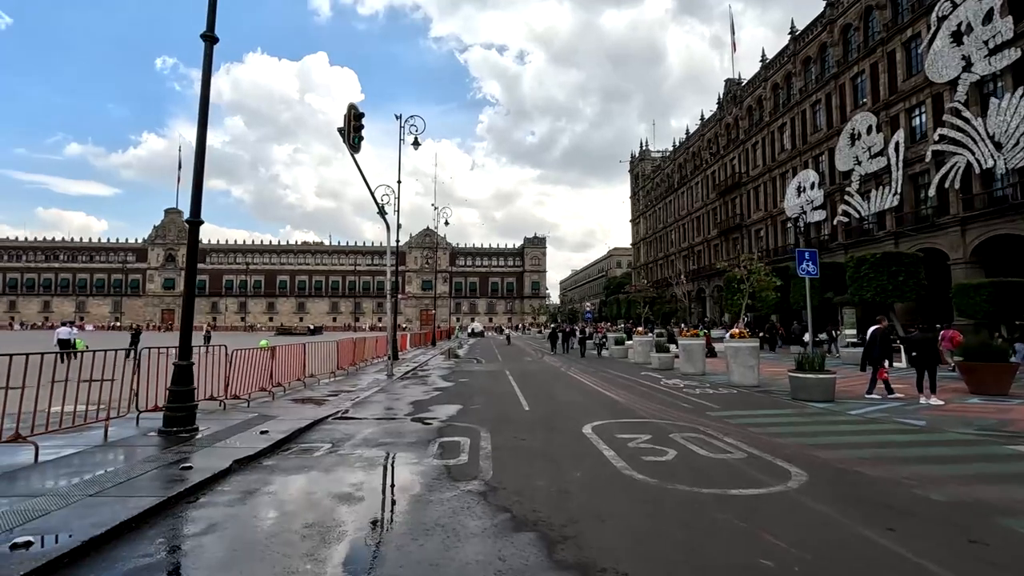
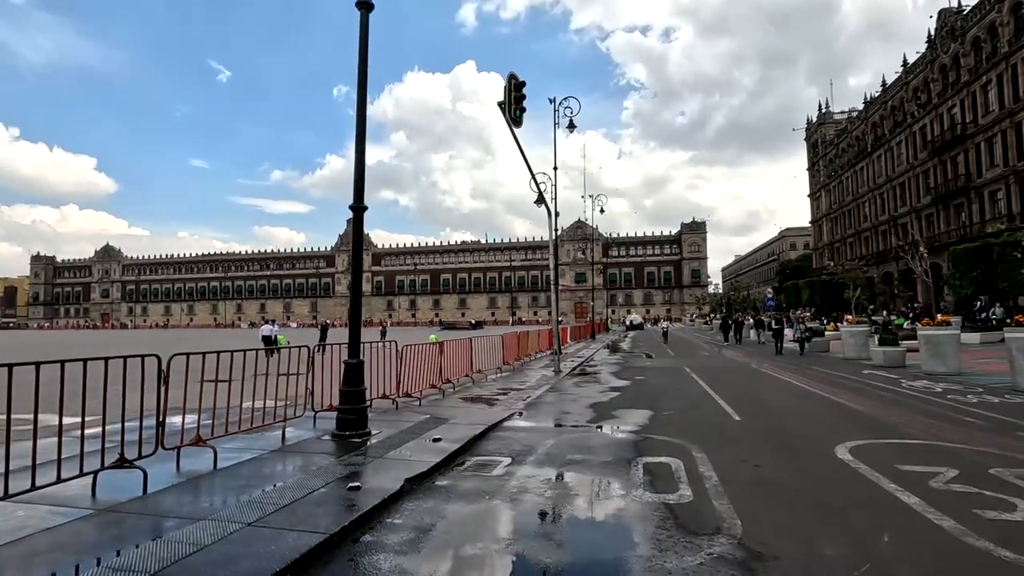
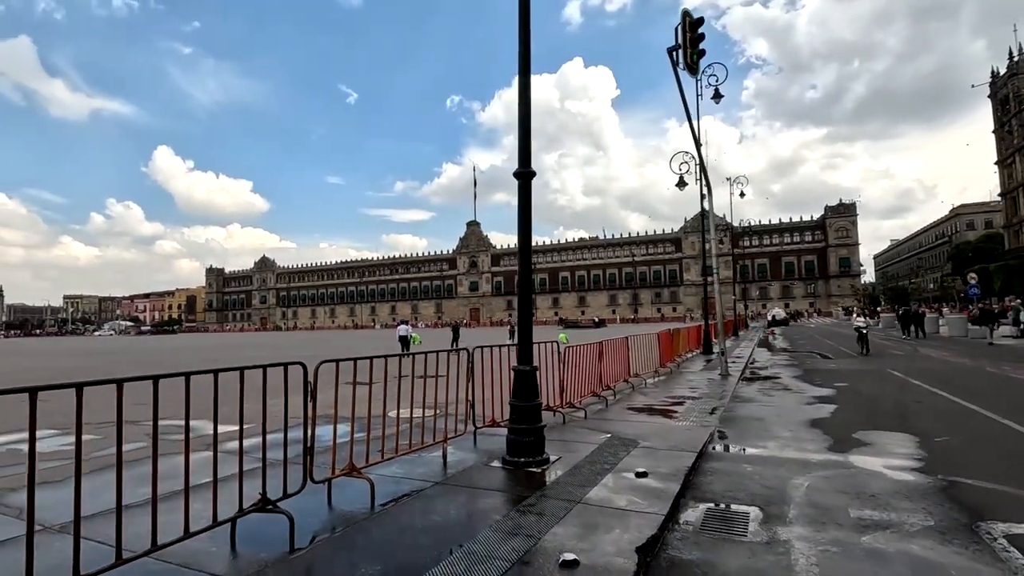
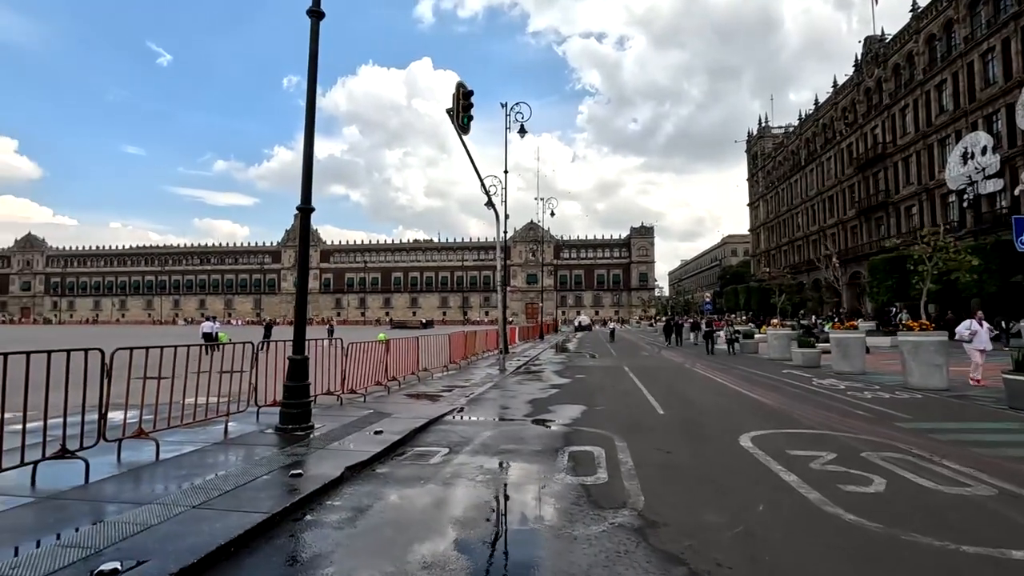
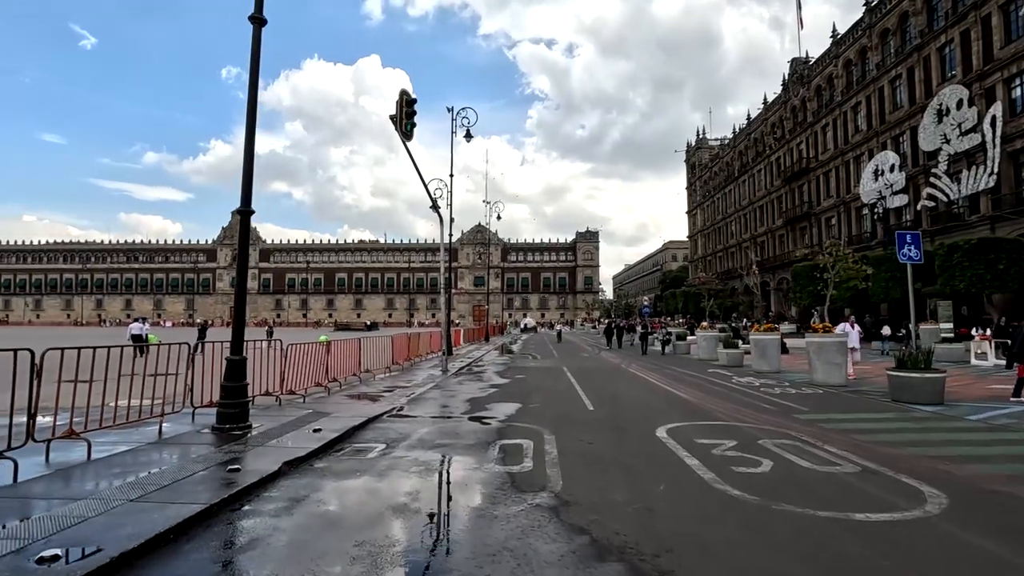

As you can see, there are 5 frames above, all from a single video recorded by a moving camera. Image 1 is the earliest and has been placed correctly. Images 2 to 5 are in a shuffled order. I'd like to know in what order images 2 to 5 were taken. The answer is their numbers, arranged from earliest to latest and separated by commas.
5, 4, 2, 3
